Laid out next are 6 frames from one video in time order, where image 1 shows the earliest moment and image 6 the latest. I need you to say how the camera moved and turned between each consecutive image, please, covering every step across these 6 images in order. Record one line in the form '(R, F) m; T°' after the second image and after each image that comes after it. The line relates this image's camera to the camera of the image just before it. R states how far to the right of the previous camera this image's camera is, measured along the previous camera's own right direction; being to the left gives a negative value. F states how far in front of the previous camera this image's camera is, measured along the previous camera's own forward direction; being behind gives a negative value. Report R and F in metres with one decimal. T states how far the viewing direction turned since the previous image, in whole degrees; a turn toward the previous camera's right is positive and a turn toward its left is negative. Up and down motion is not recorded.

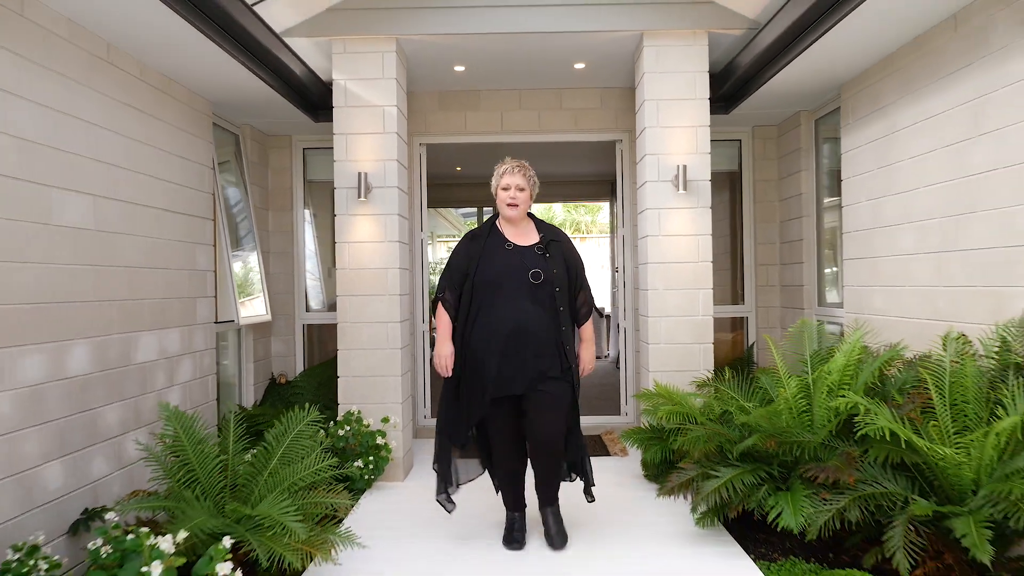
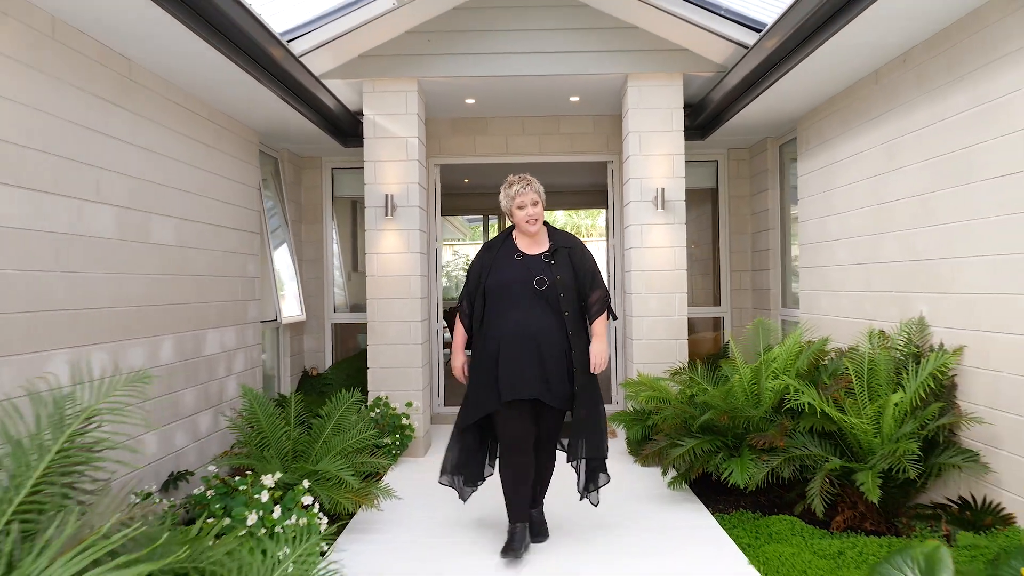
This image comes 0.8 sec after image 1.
(0.0, -0.7) m; 0°
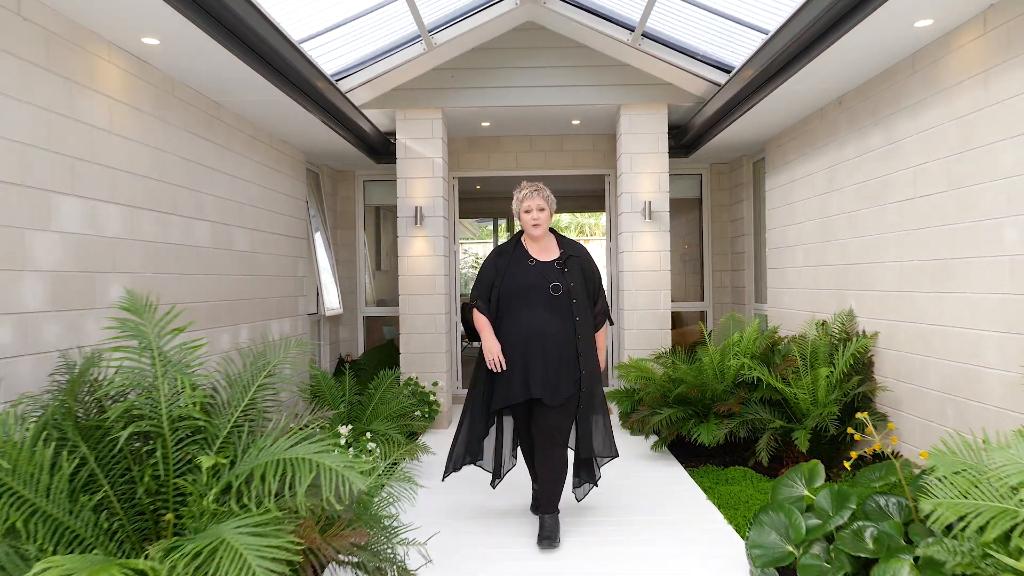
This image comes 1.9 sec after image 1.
(0.0, -0.8) m; 0°
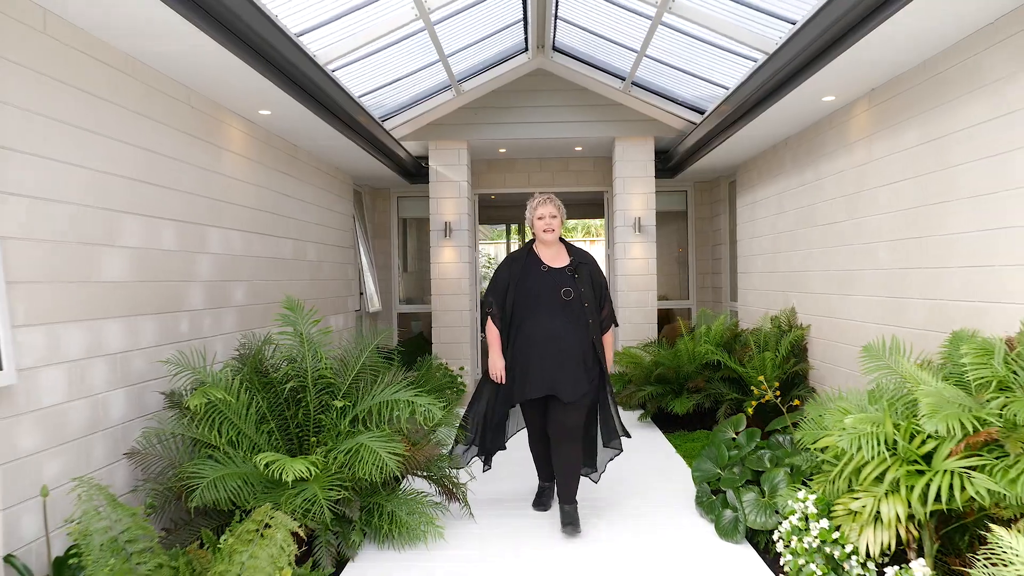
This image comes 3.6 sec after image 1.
(0.0, -1.1) m; -1°
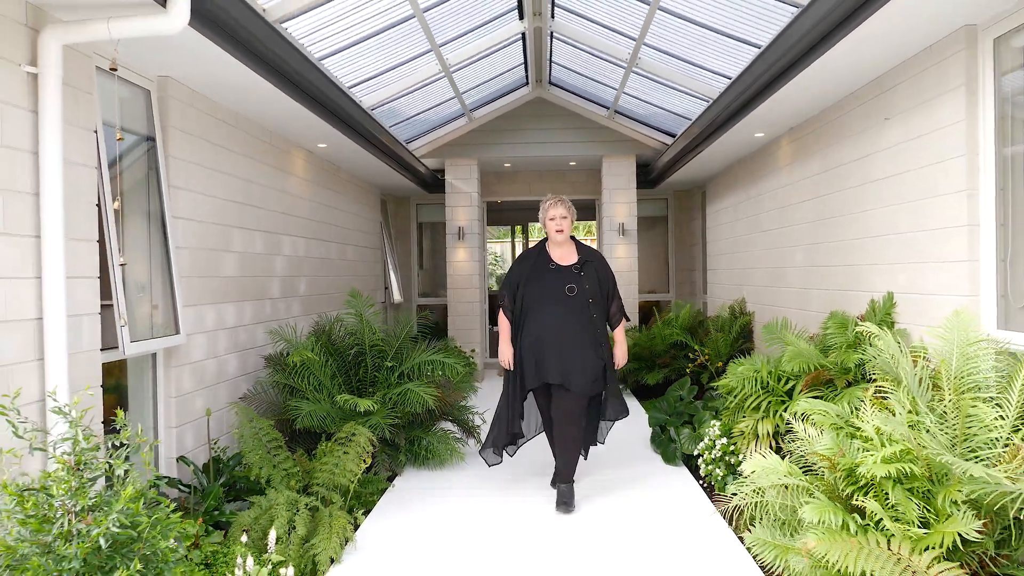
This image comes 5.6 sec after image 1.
(0.0, -1.2) m; 0°
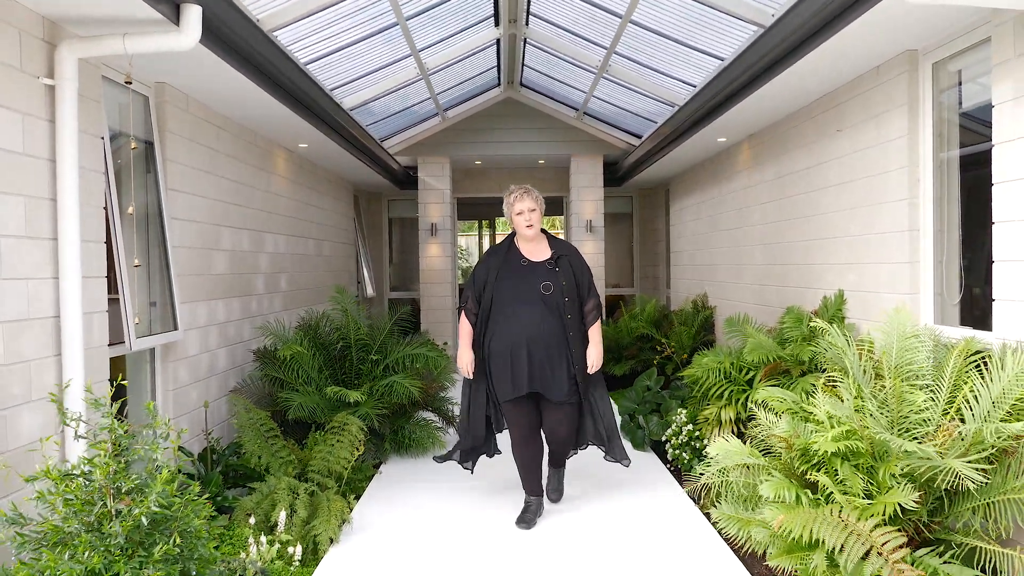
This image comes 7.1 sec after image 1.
(-0.1, -0.2) m; +3°
